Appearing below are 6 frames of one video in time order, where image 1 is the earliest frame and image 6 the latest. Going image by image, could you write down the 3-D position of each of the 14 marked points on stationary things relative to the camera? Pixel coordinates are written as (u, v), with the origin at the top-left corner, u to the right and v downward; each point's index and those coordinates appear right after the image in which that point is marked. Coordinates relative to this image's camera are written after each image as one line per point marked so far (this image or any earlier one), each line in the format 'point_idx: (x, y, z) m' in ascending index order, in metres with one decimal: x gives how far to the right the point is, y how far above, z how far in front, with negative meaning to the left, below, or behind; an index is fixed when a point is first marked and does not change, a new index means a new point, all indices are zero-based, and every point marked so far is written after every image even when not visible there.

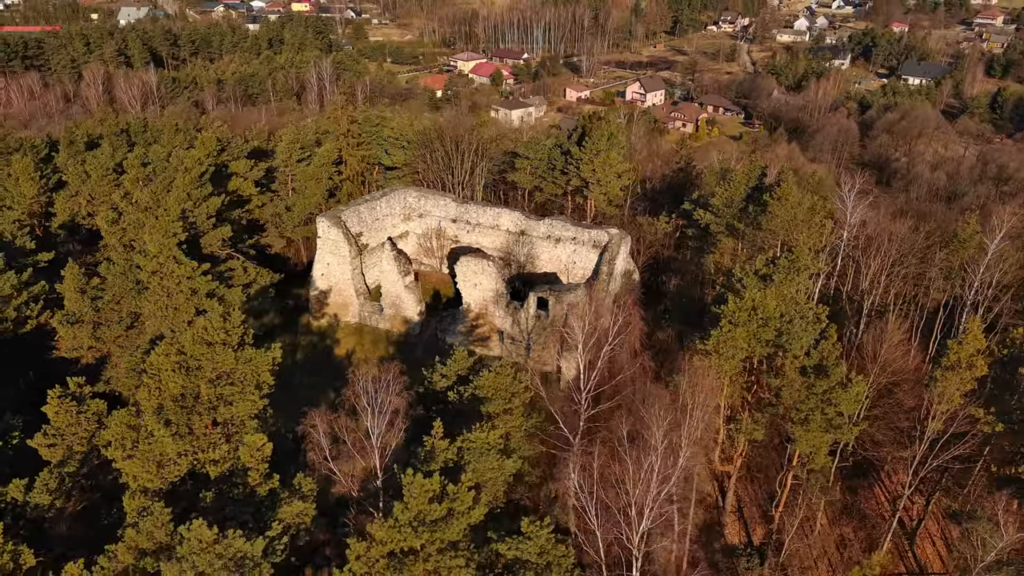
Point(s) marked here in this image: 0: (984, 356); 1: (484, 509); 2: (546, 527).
0: (+12.4, -1.8, +19.4) m
1: (-0.5, -3.7, +12.3) m
2: (+0.6, -4.1, +12.3) m
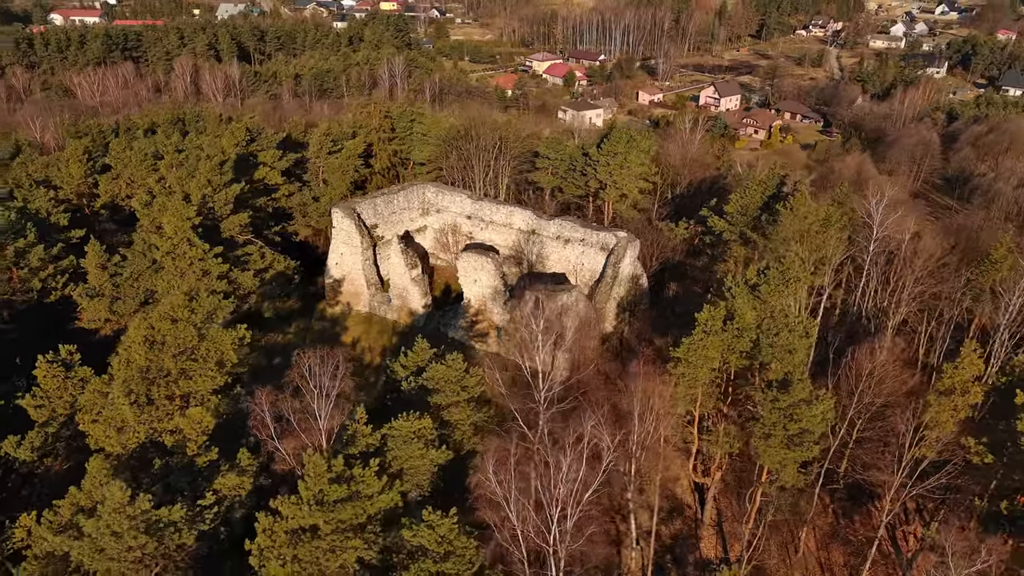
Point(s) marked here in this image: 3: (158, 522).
0: (+11.6, -2.4, +18.3) m
1: (-2.0, -3.6, +12.6) m
2: (-1.0, -4.0, +12.5) m
3: (-6.0, -3.9, +12.3) m
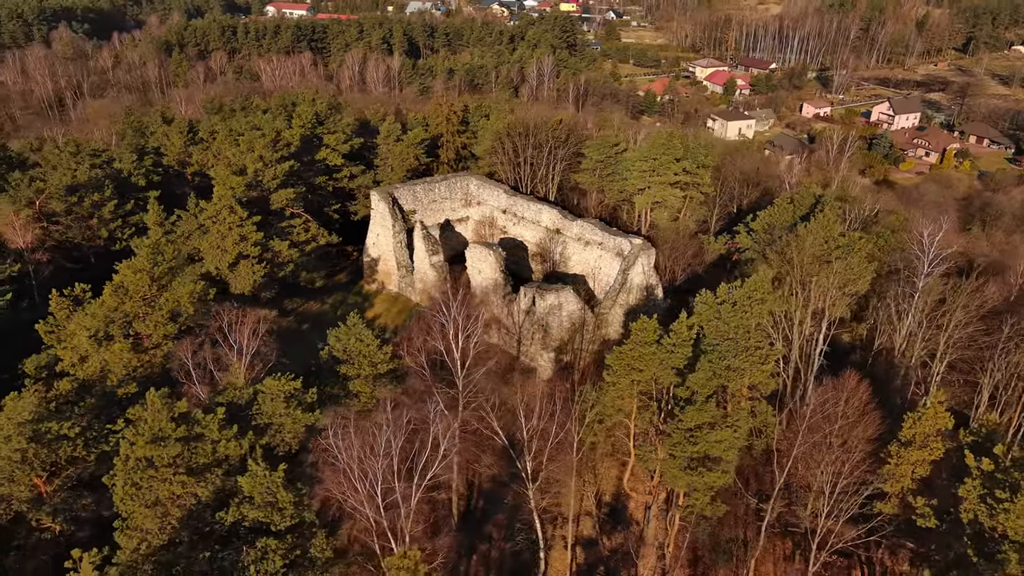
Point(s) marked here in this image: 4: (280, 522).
0: (+9.4, -3.4, +16.3) m
1: (-5.2, -2.9, +13.8) m
2: (-4.2, -3.5, +13.5) m
3: (-9.1, -2.8, +14.3) m
4: (-4.1, -4.2, +13.1) m
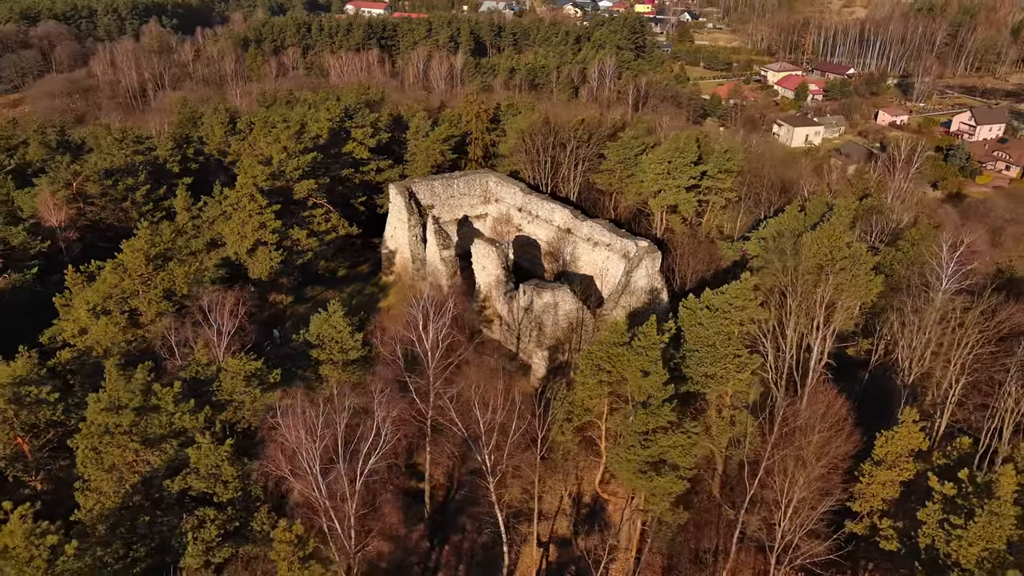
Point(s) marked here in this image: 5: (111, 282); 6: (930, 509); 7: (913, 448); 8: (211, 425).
0: (+8.4, -3.7, +15.7) m
1: (-6.3, -2.6, +14.5) m
2: (-5.4, -3.1, +14.1) m
3: (-10.2, -2.3, +15.4) m
4: (-5.4, -3.9, +13.7) m
5: (-10.4, +0.1, +18.9) m
6: (+8.1, -4.3, +14.2) m
7: (+8.7, -3.5, +15.9) m
8: (-6.0, -2.7, +14.7) m
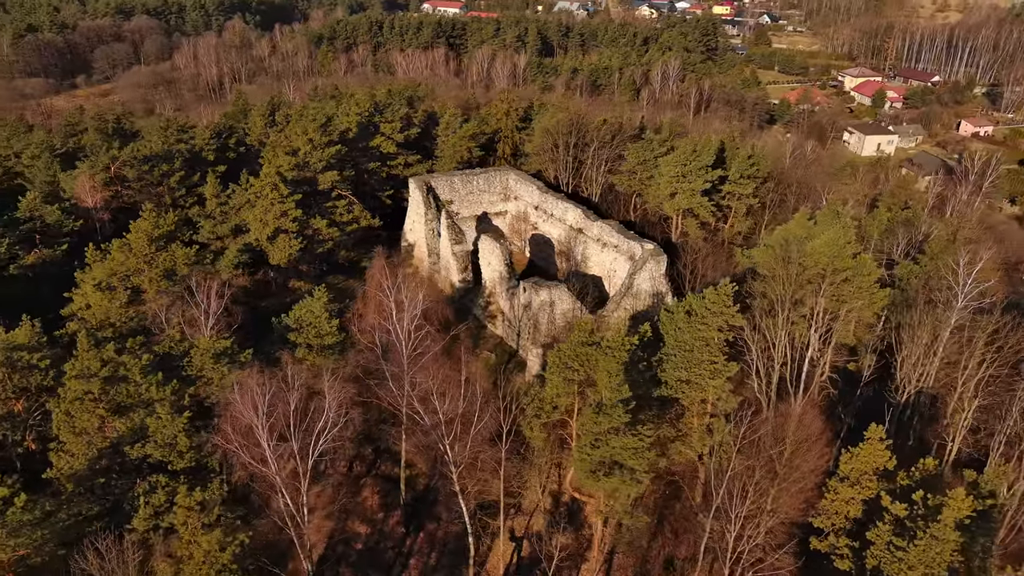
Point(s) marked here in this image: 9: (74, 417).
0: (+7.3, -3.9, +15.1) m
1: (-7.4, -2.1, +15.3) m
2: (-6.6, -2.7, +14.8) m
3: (-11.1, -1.6, +16.5) m
4: (-6.6, -3.5, +14.4) m
5: (-10.9, +0.8, +20.0) m
6: (+6.8, -4.5, +13.6) m
7: (+7.7, -3.7, +15.3) m
8: (-7.1, -2.3, +15.5) m
9: (-8.9, -2.6, +14.8) m
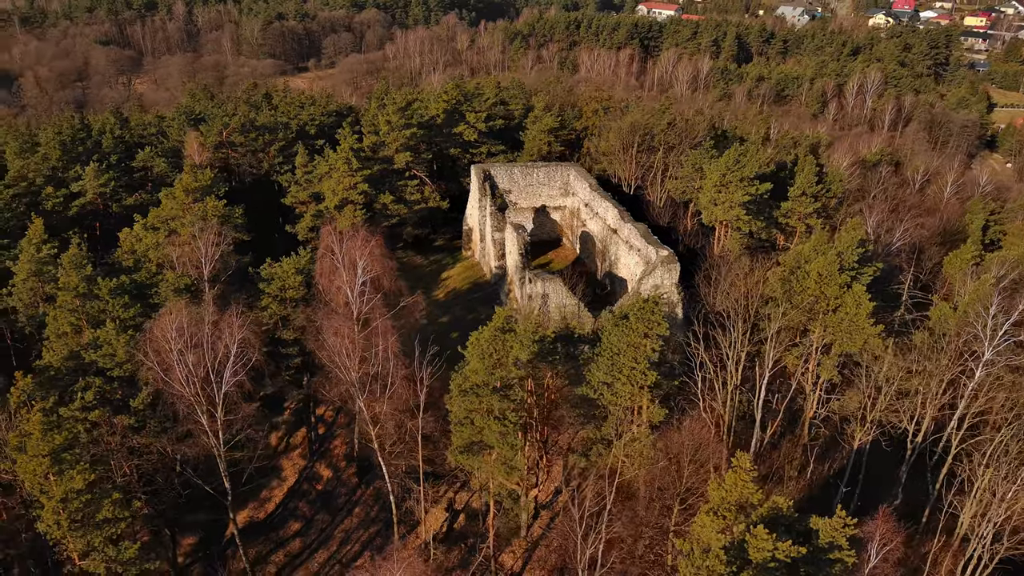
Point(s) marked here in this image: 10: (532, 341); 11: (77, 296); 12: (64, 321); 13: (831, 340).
0: (+4.1, -4.2, +14.2) m
1: (-9.7, -0.5, +18.3) m
2: (-9.2, -1.2, +17.6) m
3: (-12.9, +0.4, +20.4) m
4: (-9.4, -2.0, +17.2) m
5: (-11.4, +2.7, +23.7) m
6: (+3.1, -4.7, +12.9) m
7: (+4.5, -4.1, +14.3) m
8: (-9.4, -0.8, +18.3) m
9: (-11.4, -0.8, +18.1) m
10: (+0.5, -1.3, +17.6) m
11: (-10.8, -0.2, +18.3) m
12: (-11.0, -0.8, +18.1) m
13: (+8.4, -1.4, +19.2) m
